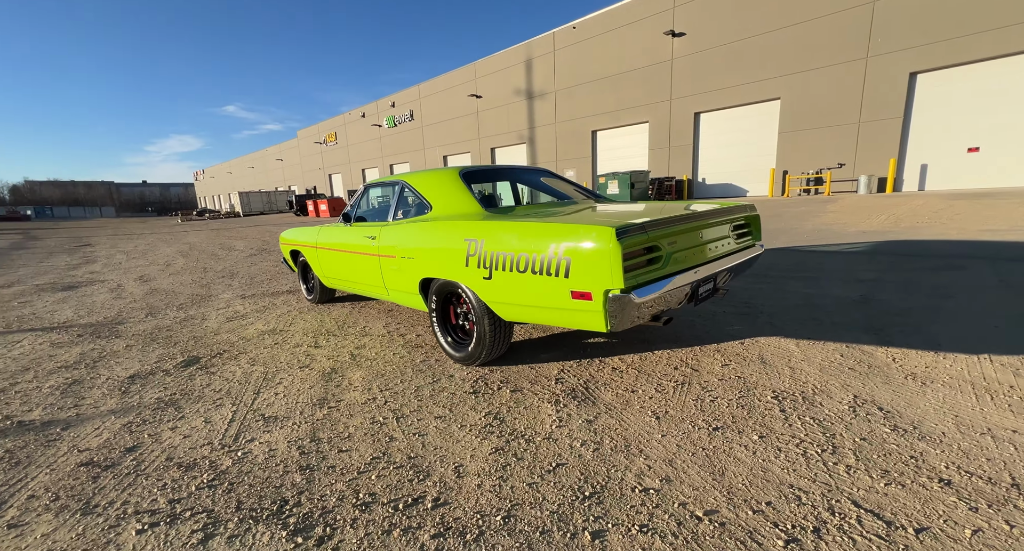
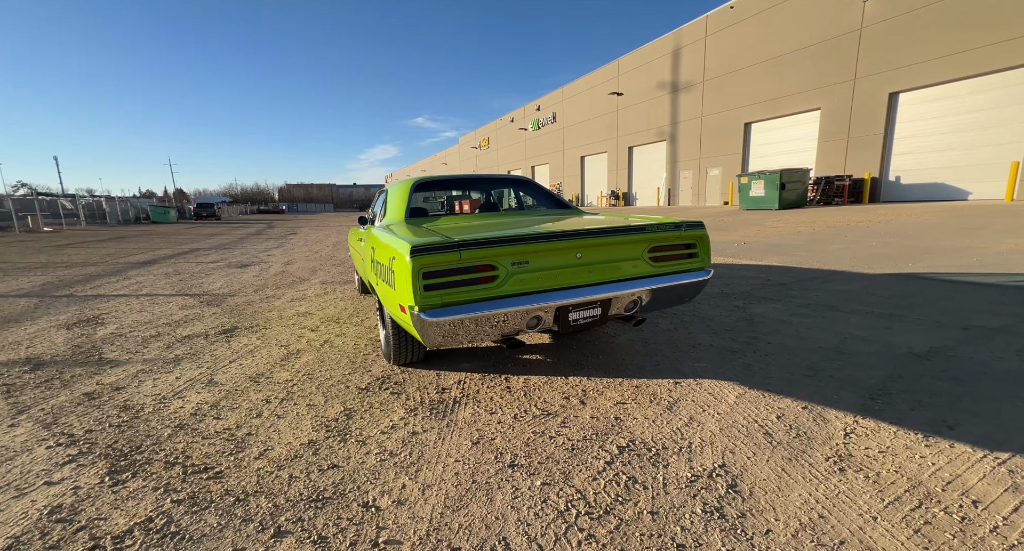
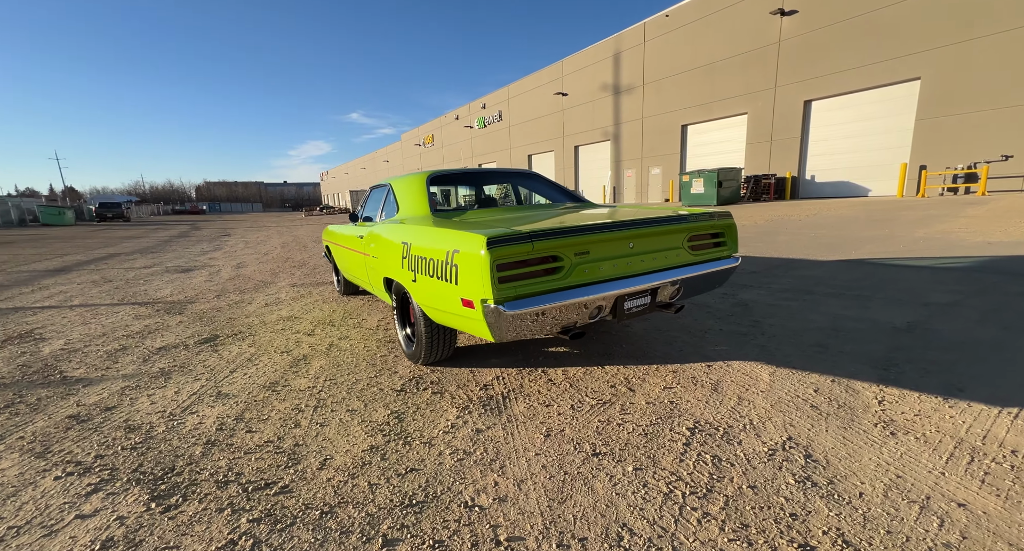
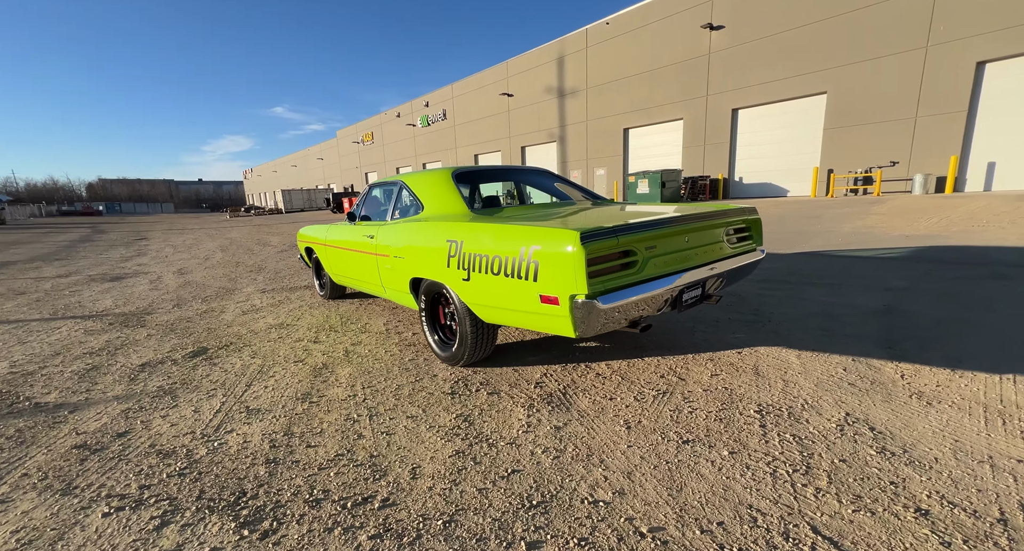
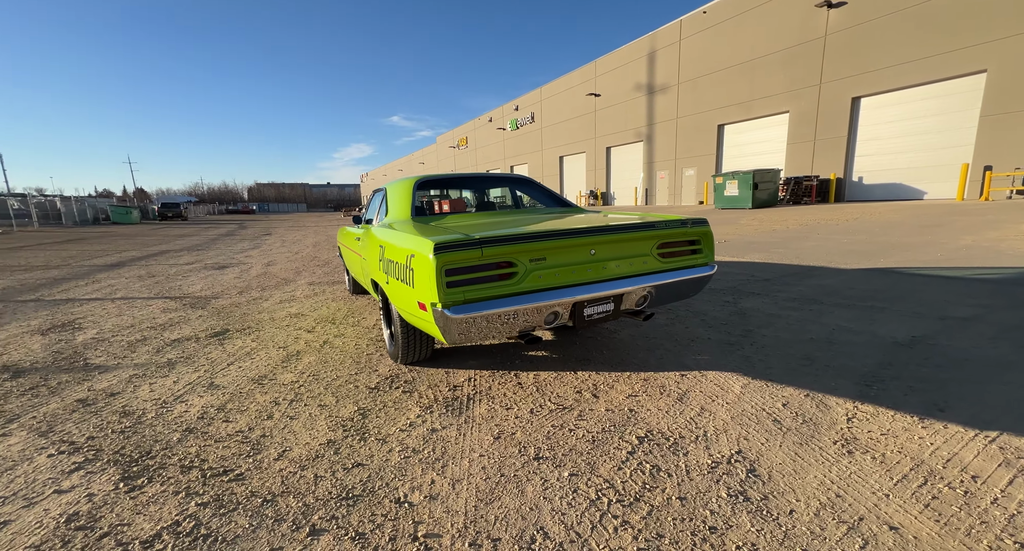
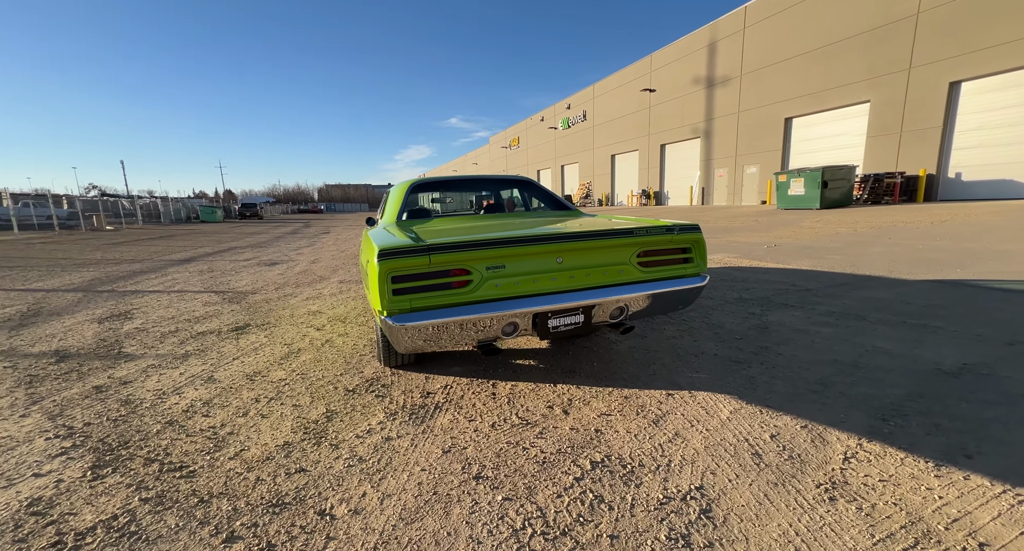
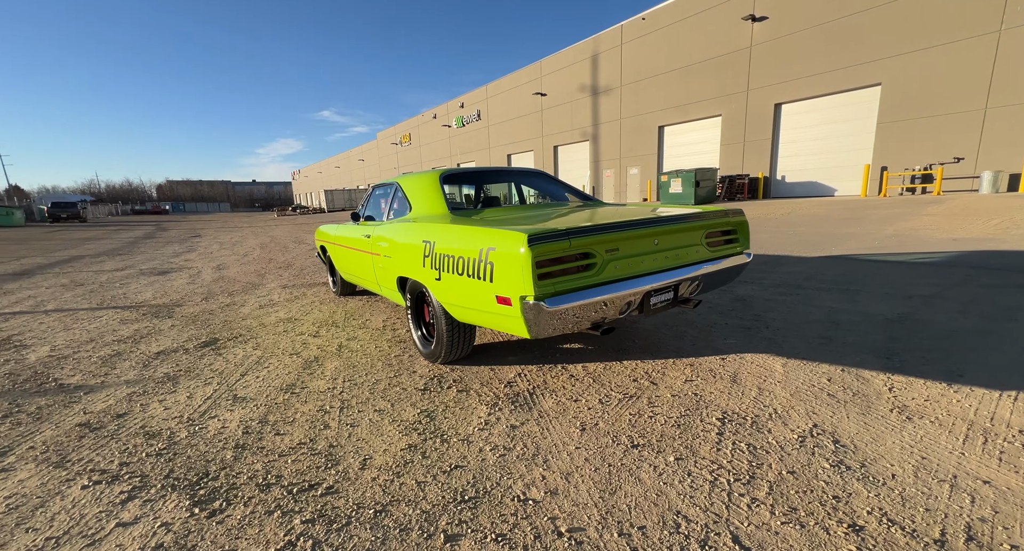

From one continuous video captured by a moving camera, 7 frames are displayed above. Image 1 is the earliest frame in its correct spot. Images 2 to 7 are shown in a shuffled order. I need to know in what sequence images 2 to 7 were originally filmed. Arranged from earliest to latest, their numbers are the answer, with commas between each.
4, 7, 3, 5, 2, 6
